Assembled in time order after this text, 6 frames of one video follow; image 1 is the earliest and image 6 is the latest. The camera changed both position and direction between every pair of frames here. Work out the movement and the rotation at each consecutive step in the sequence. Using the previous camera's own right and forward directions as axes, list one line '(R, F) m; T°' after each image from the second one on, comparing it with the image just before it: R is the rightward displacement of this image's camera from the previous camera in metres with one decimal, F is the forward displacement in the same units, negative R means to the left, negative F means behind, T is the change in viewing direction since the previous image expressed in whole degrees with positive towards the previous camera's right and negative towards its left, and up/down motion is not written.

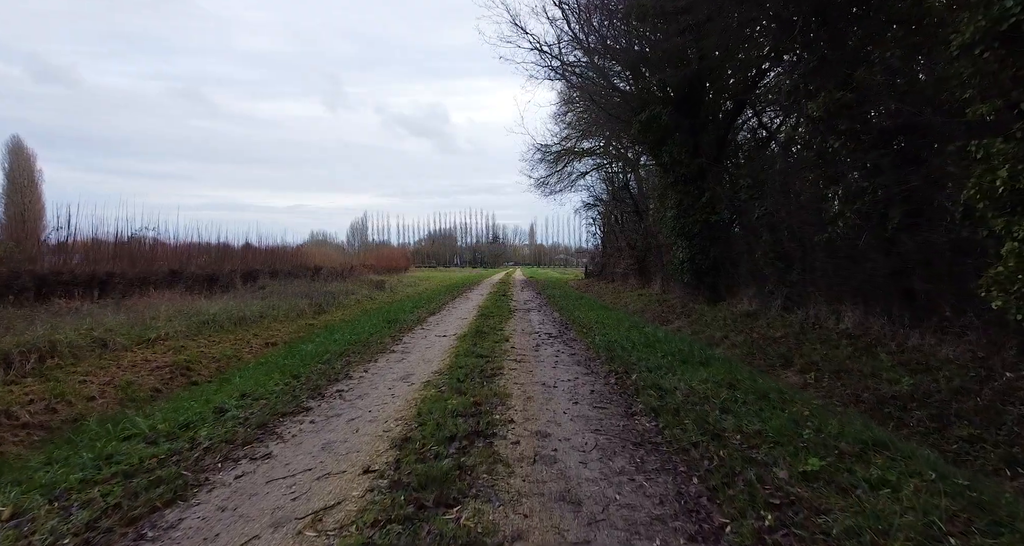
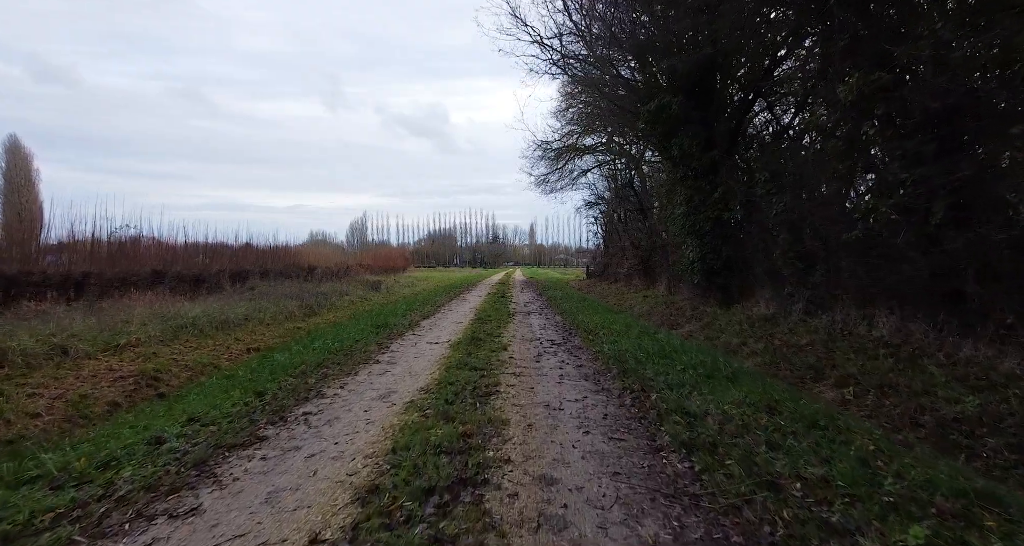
(0.0, +0.8) m; 0°
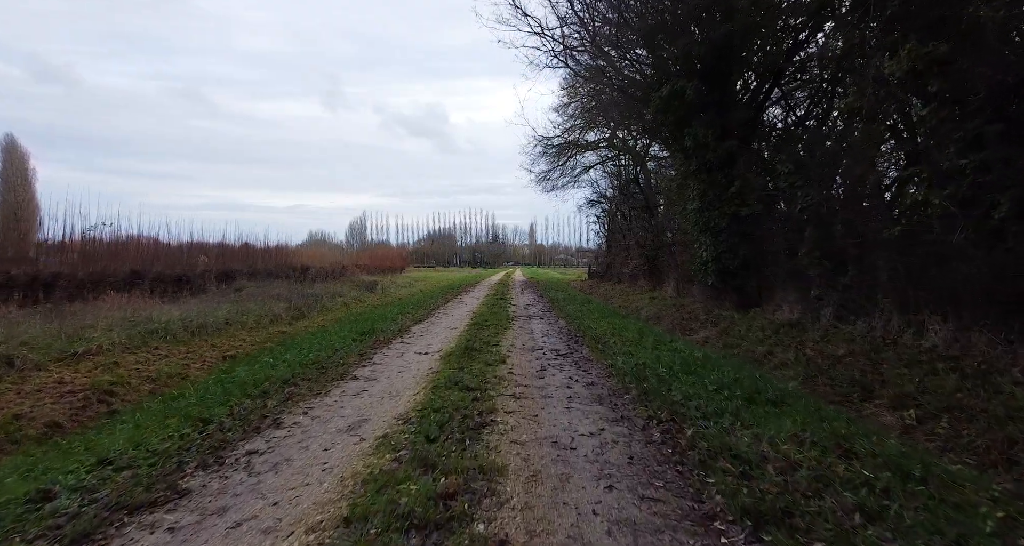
(0.0, +1.0) m; 0°
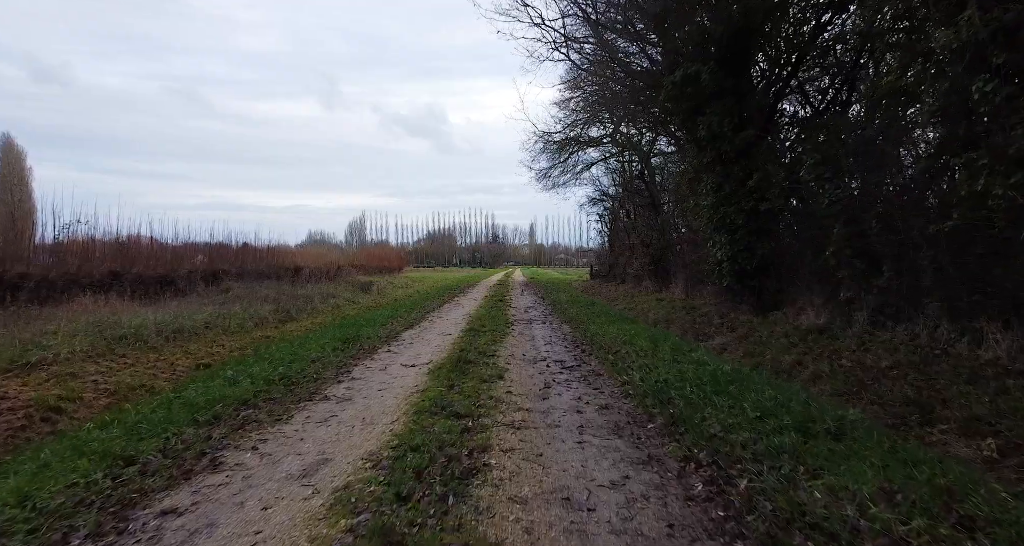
(0.0, +0.9) m; 0°
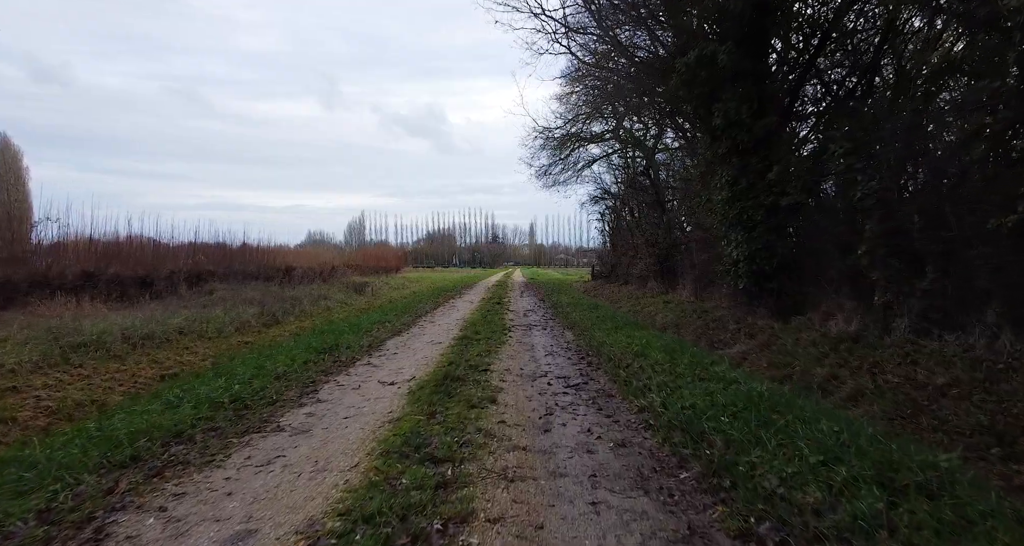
(+0.1, +0.9) m; 0°
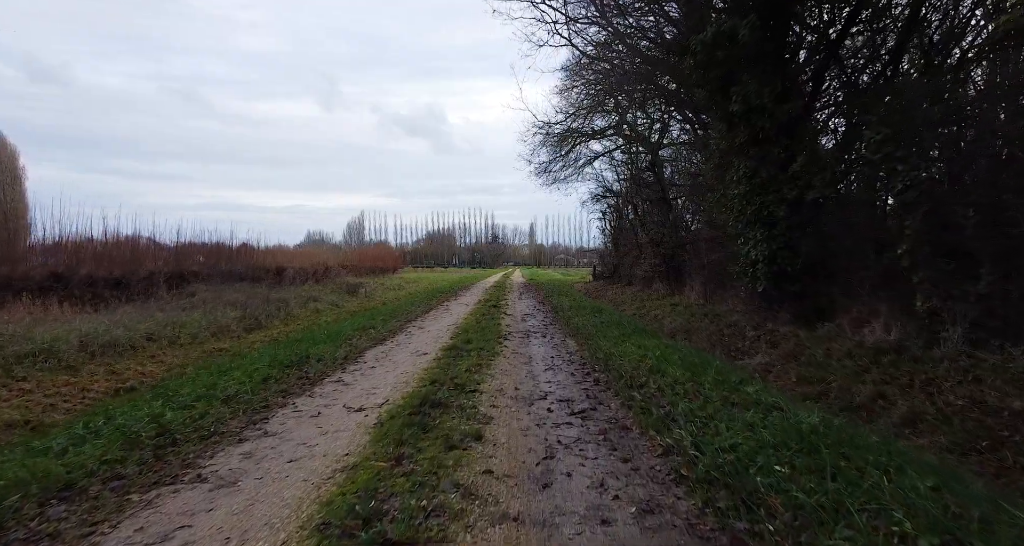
(+0.1, +0.9) m; 0°
